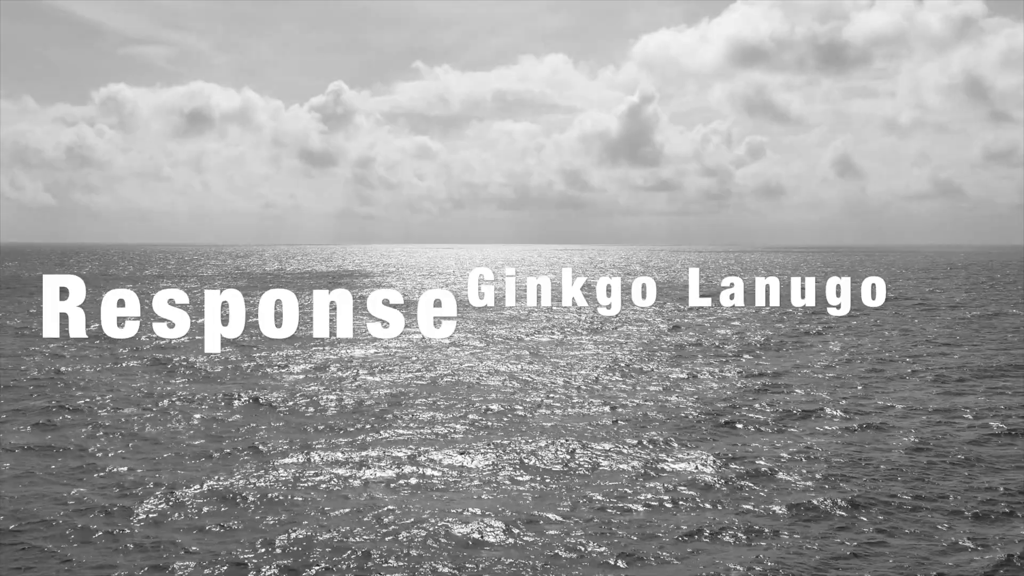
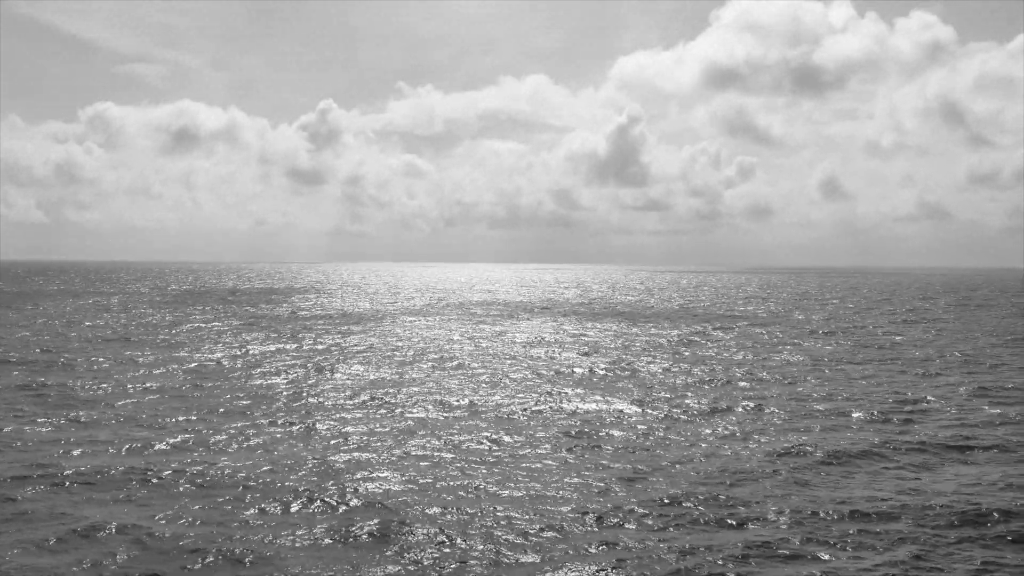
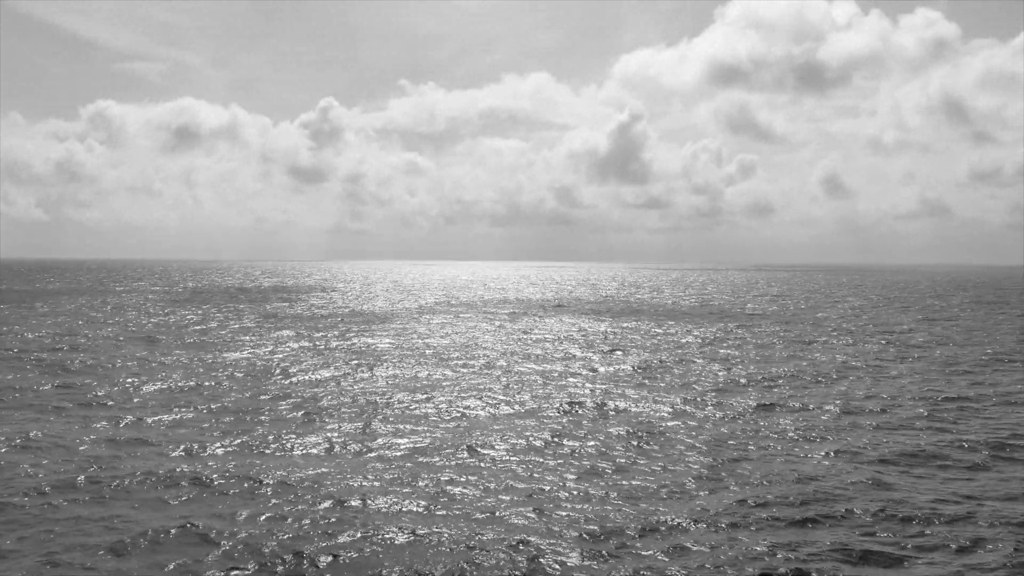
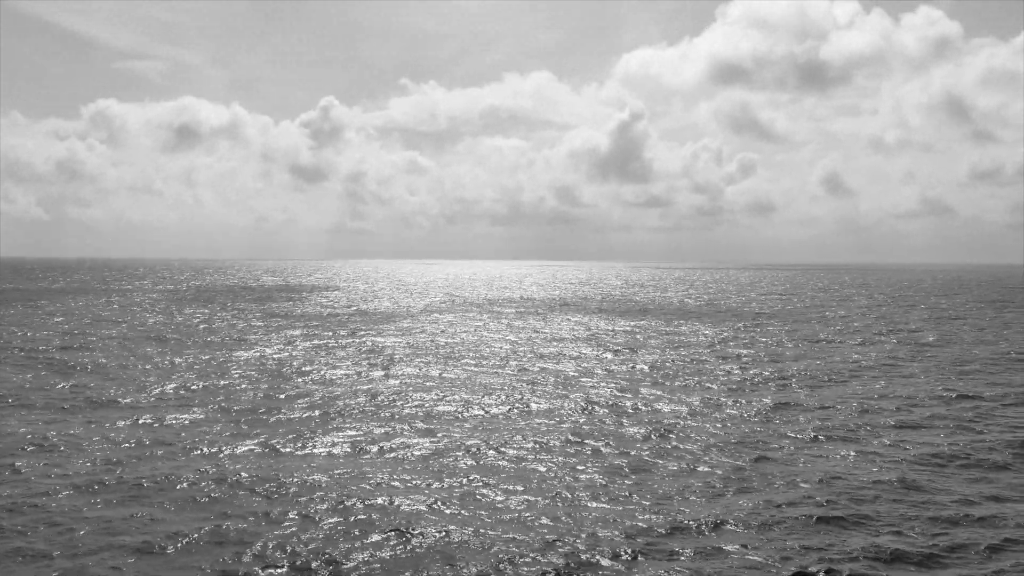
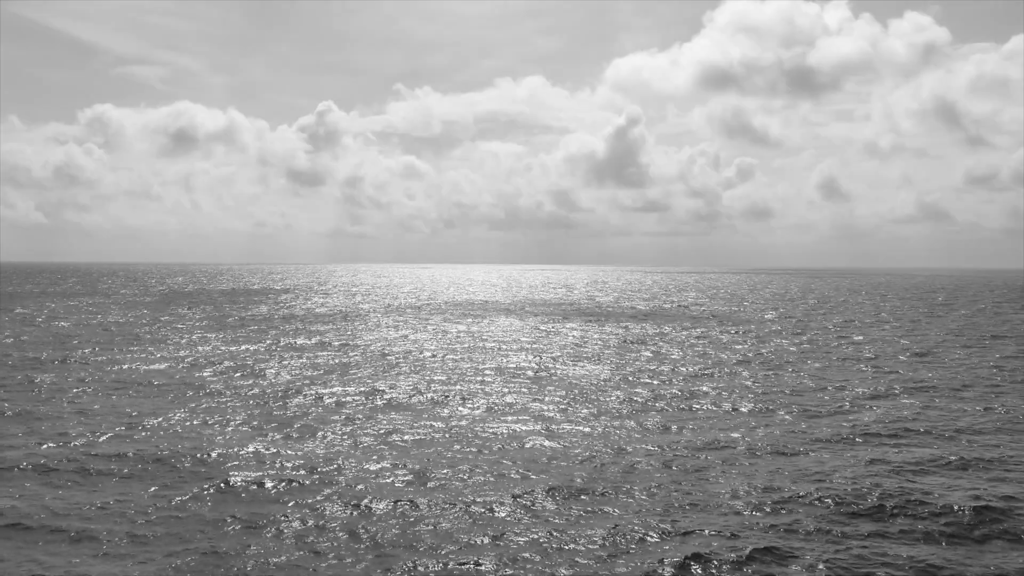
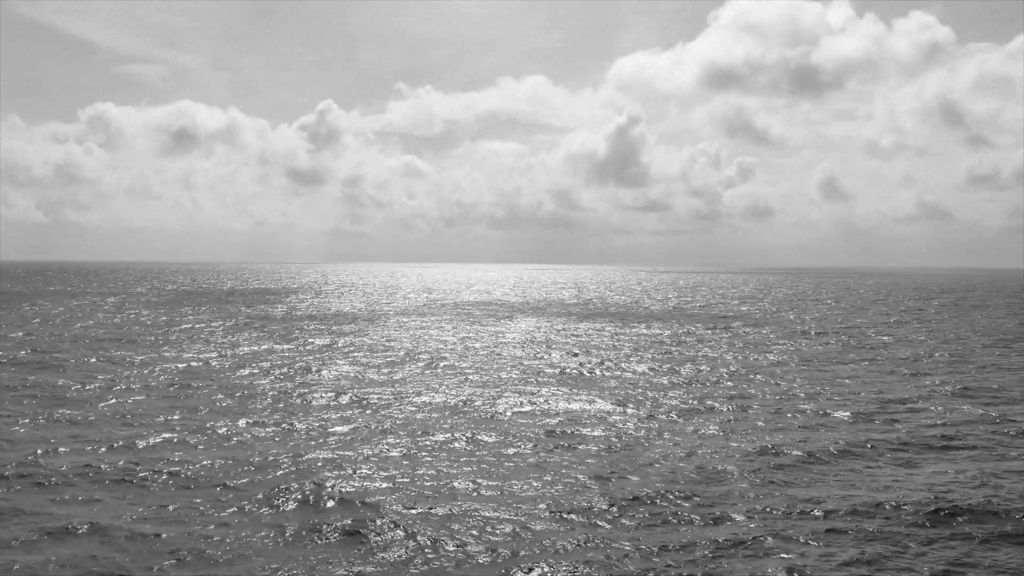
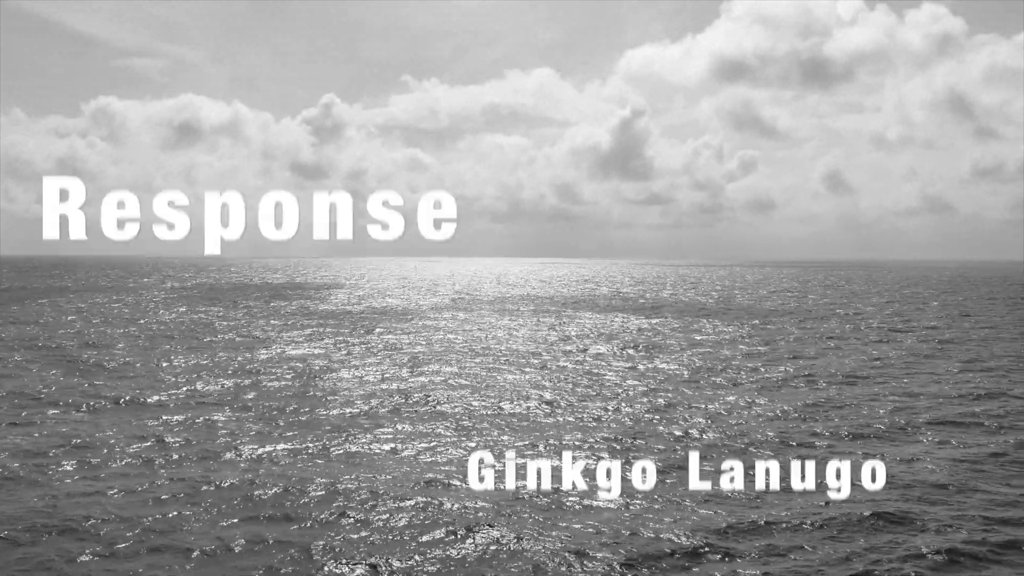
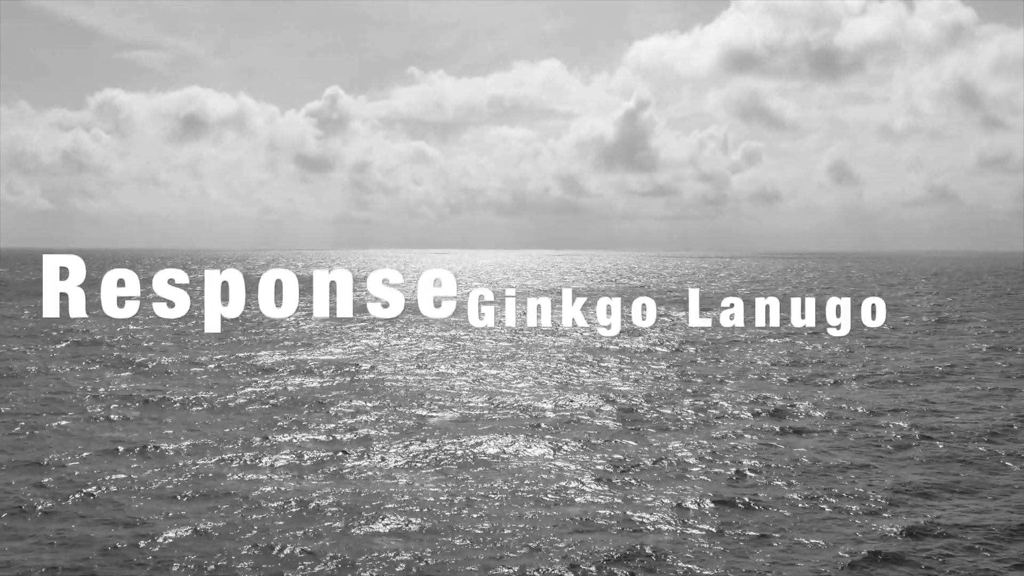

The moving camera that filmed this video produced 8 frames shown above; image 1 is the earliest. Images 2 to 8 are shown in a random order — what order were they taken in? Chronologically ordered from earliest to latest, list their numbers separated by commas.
8, 7, 4, 3, 2, 6, 5
